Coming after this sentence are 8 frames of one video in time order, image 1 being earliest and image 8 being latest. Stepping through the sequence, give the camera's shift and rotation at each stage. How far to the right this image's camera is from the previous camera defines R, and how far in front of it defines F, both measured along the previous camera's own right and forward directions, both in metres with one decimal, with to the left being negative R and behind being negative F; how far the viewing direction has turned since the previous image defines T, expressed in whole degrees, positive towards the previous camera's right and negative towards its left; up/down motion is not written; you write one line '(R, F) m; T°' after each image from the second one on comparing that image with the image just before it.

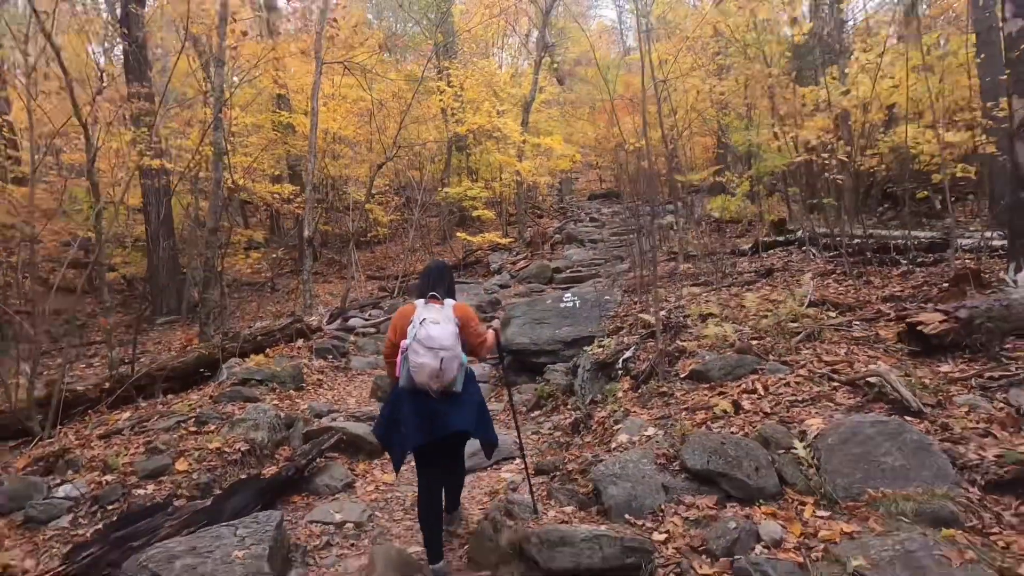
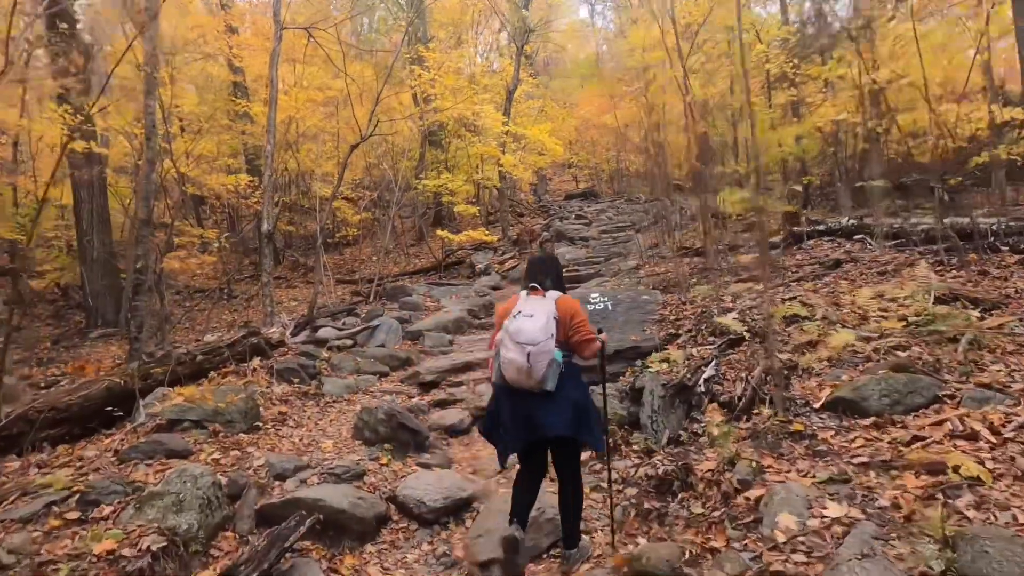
(-0.6, +1.7) m; +3°
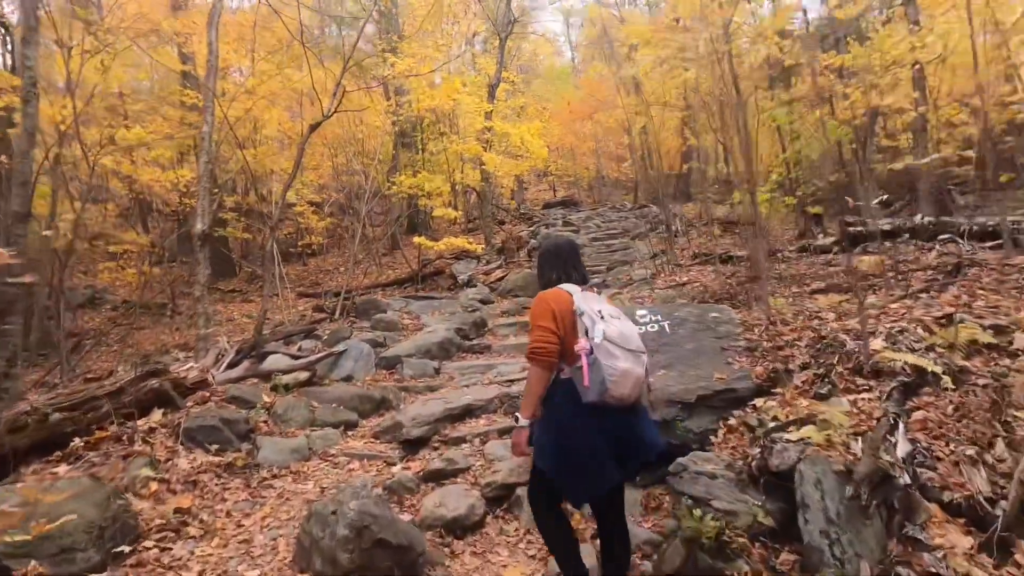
(-0.4, +1.9) m; +3°
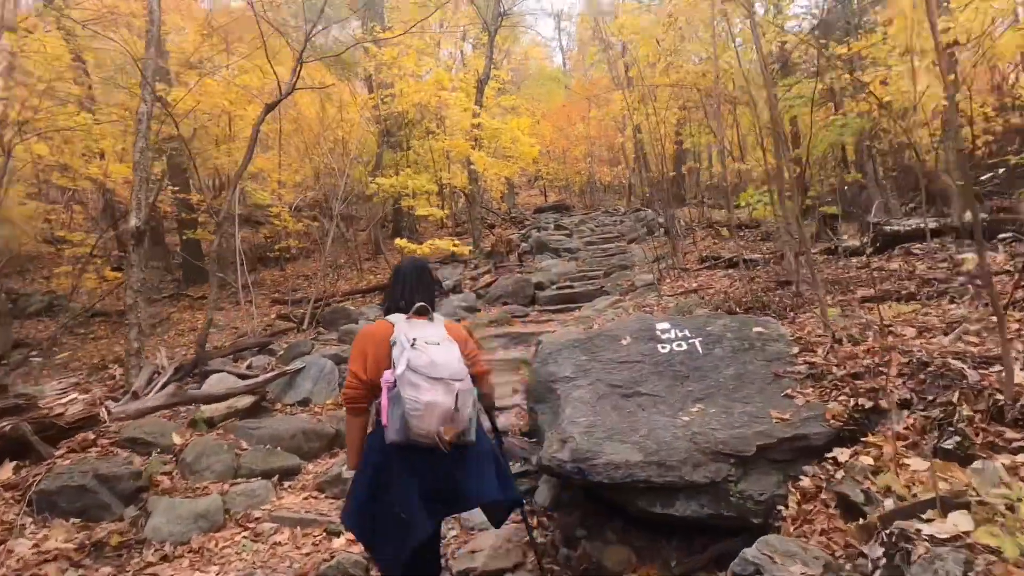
(0.0, +1.1) m; +1°
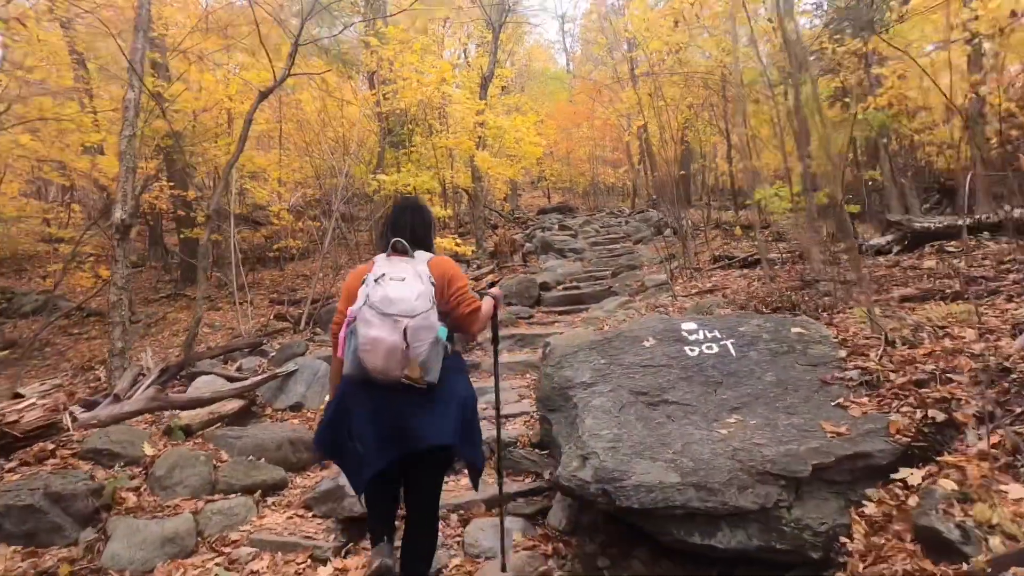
(-0.1, +0.4) m; 0°
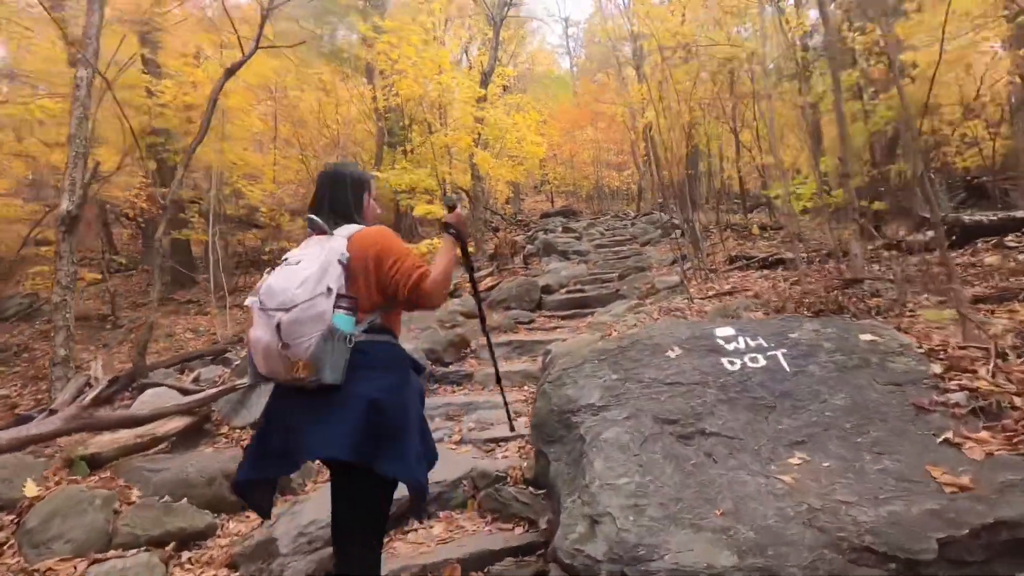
(+0.1, +0.8) m; 0°
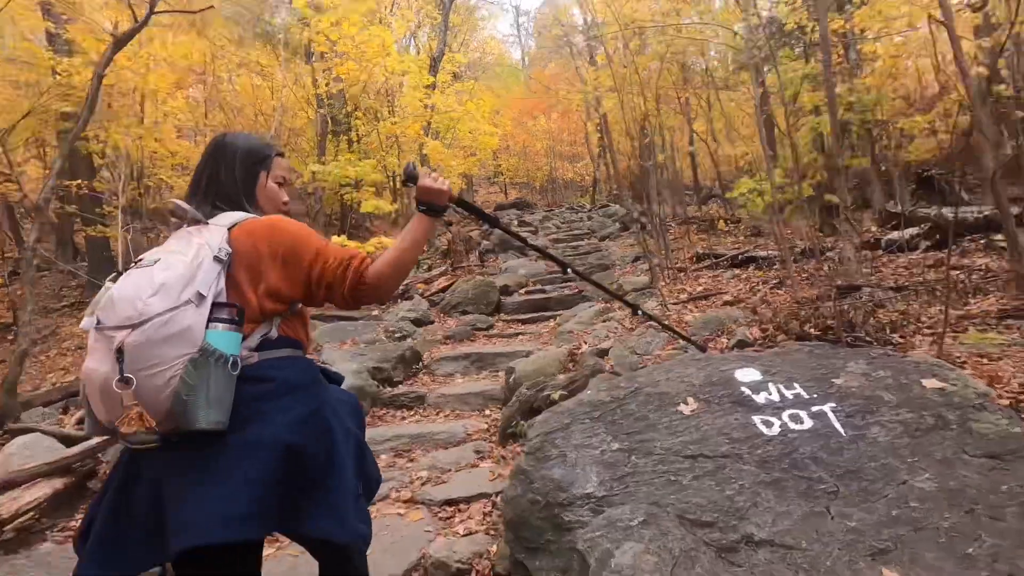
(0.0, +0.7) m; +5°
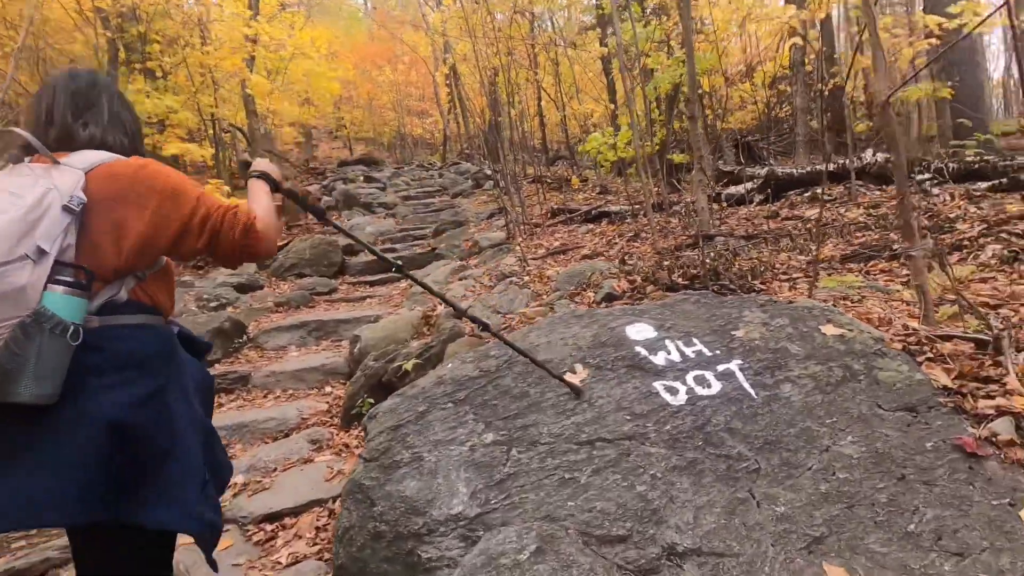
(+0.1, +0.6) m; +16°
